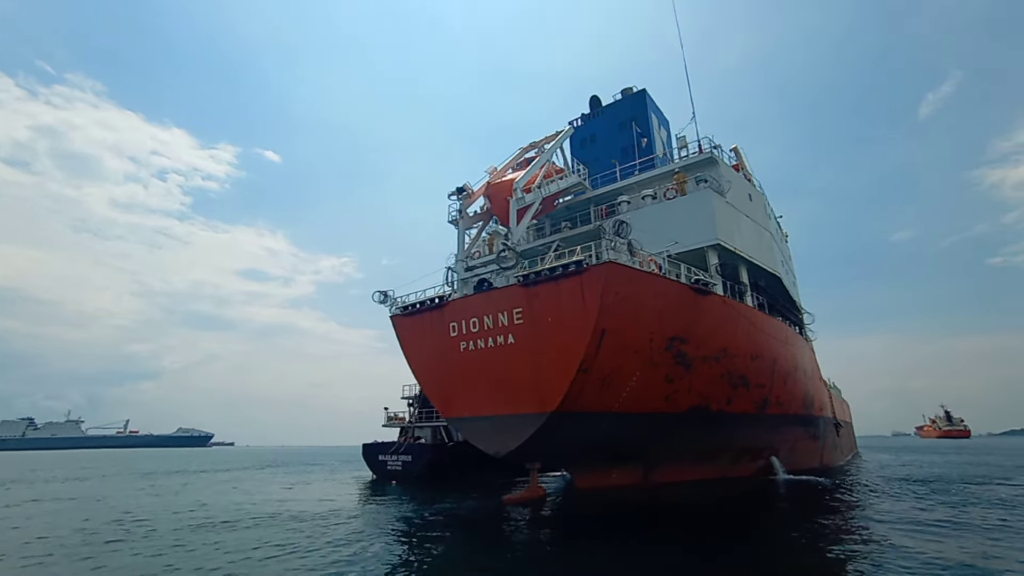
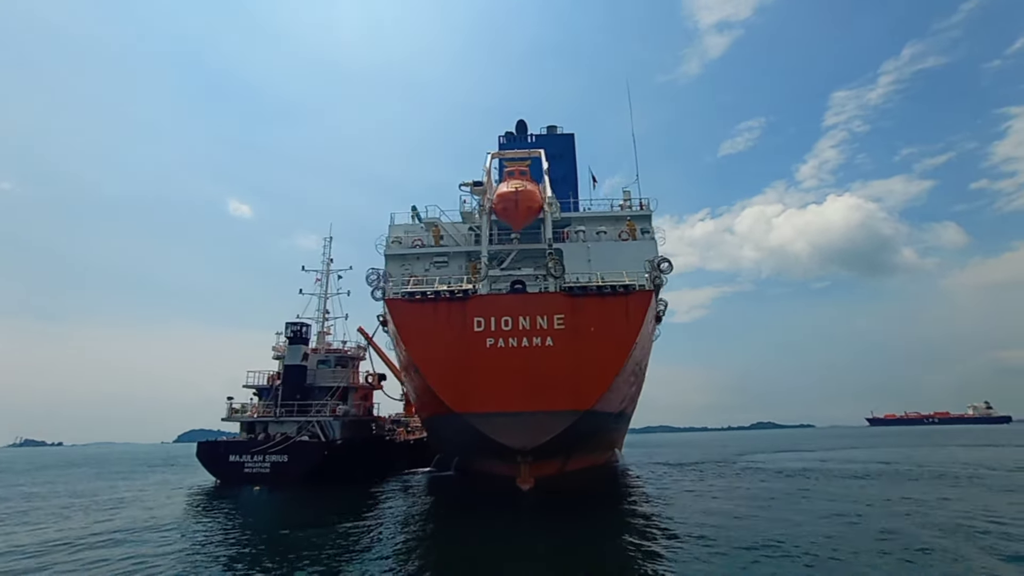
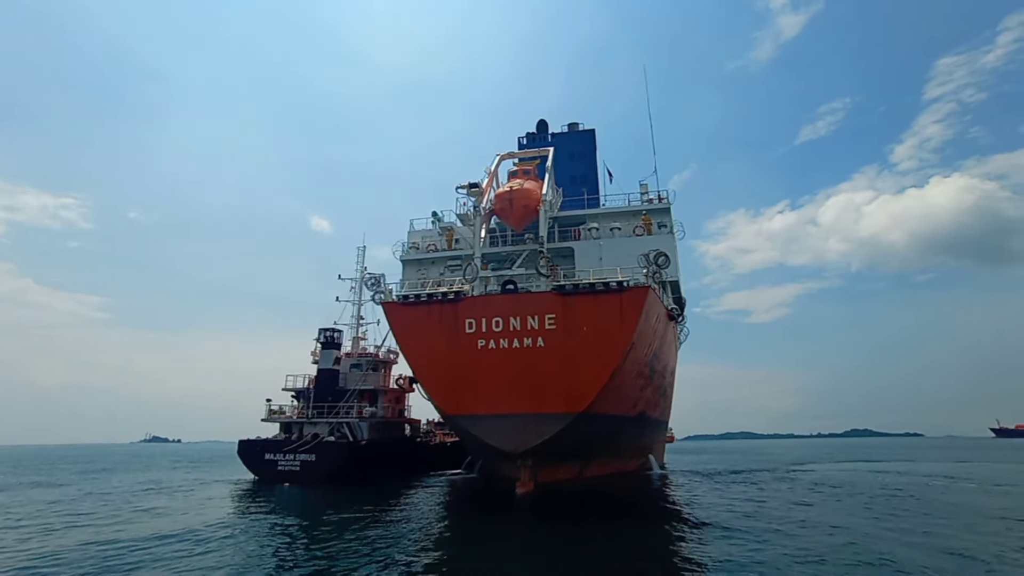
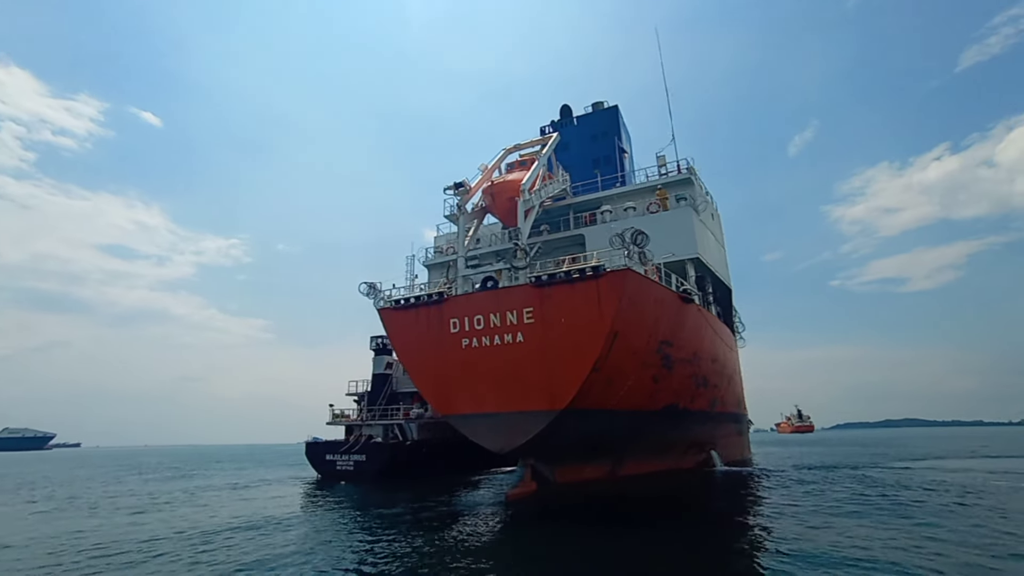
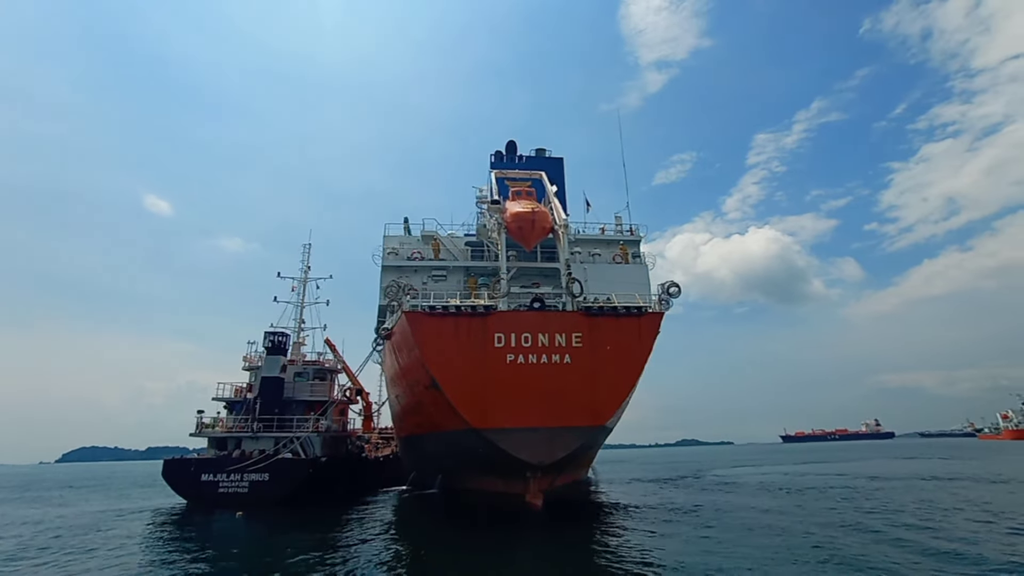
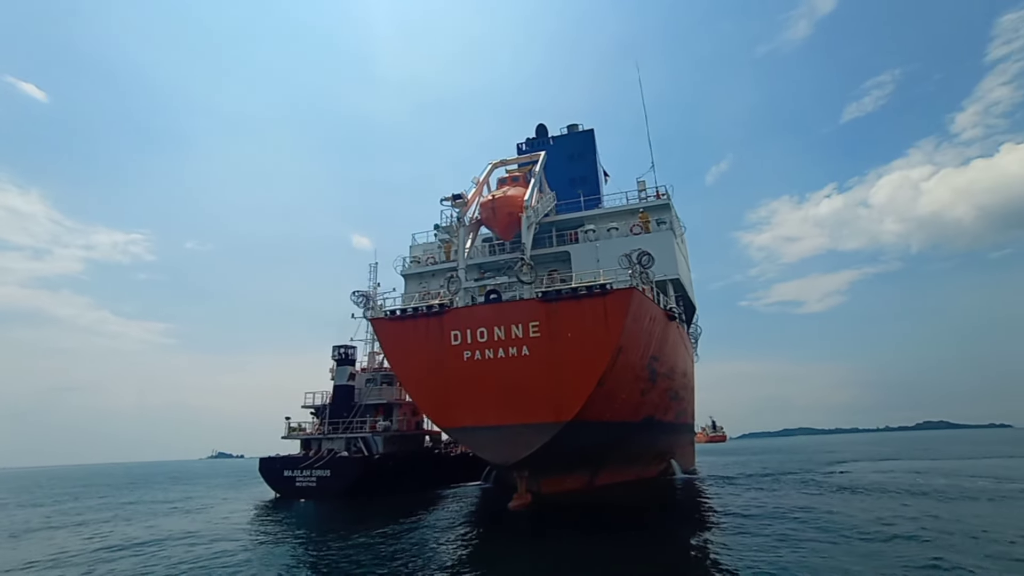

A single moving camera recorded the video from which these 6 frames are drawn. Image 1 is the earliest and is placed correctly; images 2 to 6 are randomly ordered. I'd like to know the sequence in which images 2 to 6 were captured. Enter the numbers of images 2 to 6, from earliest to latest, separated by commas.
4, 6, 3, 2, 5
